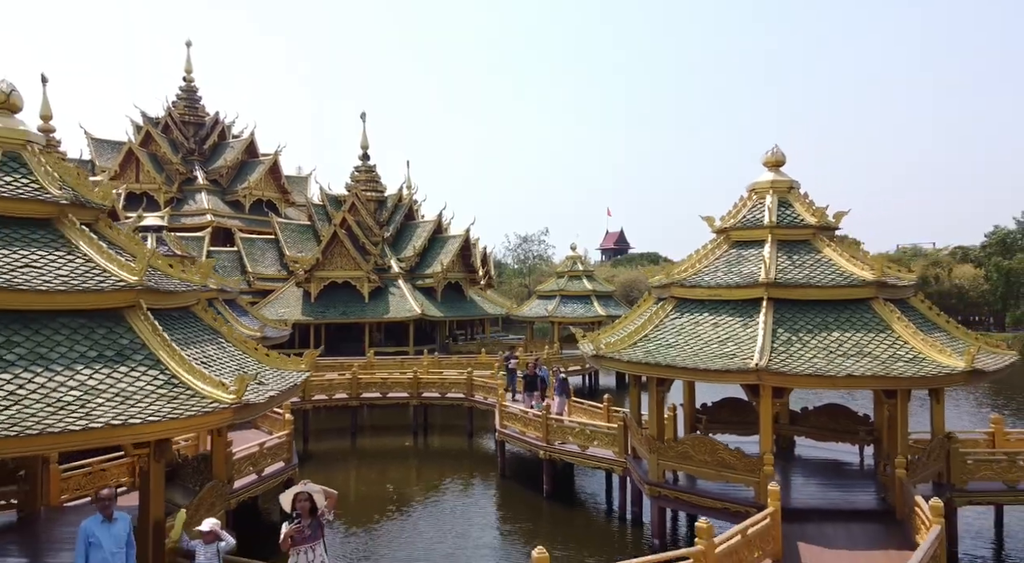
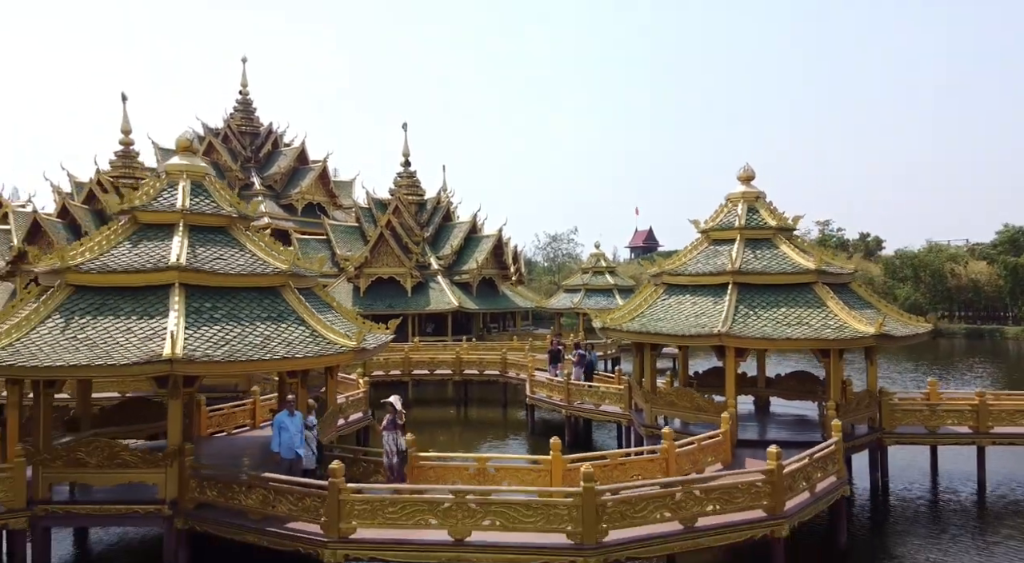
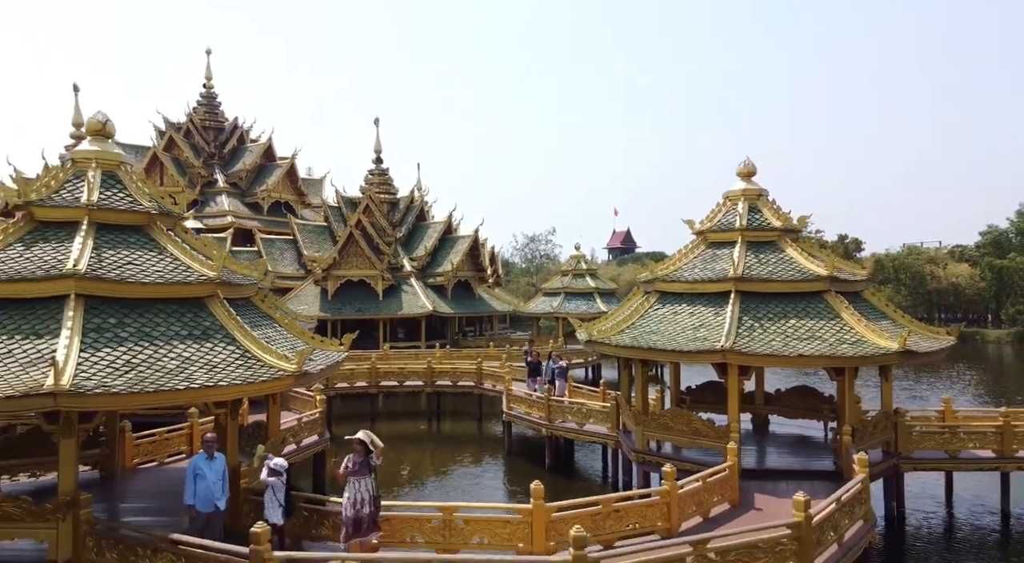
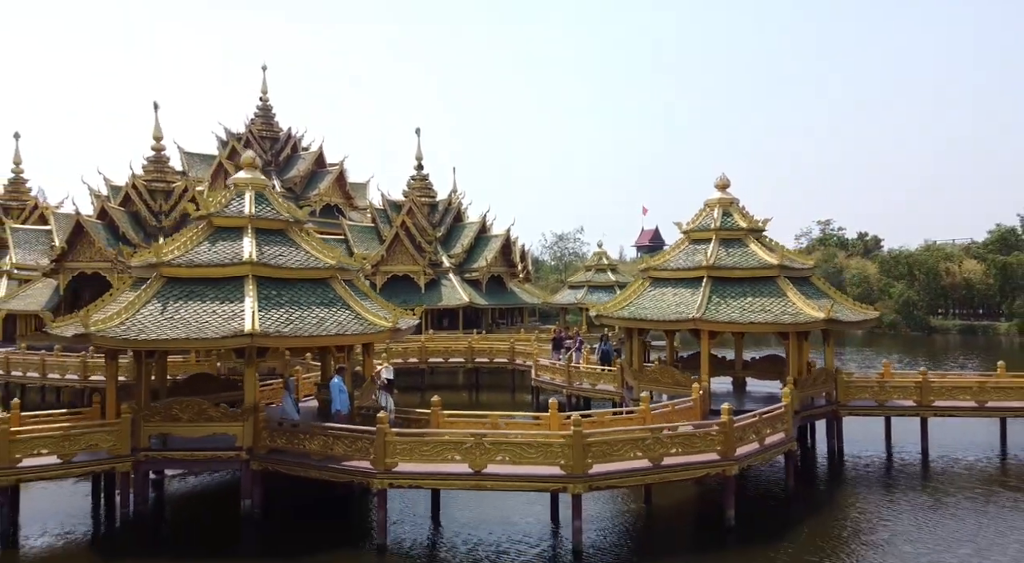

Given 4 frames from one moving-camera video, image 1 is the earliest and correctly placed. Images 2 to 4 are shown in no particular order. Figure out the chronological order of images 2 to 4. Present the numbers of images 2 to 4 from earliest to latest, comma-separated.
3, 2, 4
